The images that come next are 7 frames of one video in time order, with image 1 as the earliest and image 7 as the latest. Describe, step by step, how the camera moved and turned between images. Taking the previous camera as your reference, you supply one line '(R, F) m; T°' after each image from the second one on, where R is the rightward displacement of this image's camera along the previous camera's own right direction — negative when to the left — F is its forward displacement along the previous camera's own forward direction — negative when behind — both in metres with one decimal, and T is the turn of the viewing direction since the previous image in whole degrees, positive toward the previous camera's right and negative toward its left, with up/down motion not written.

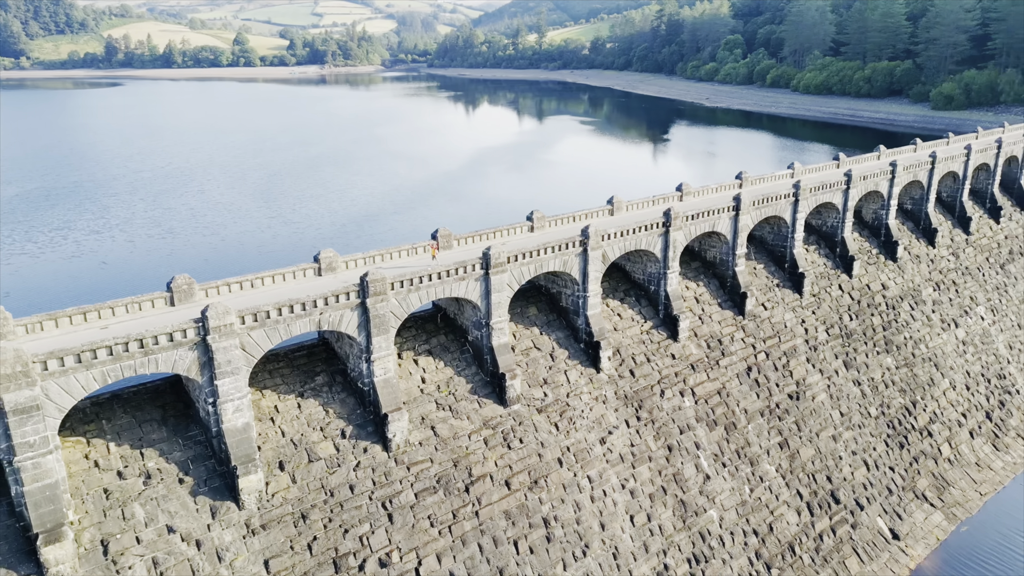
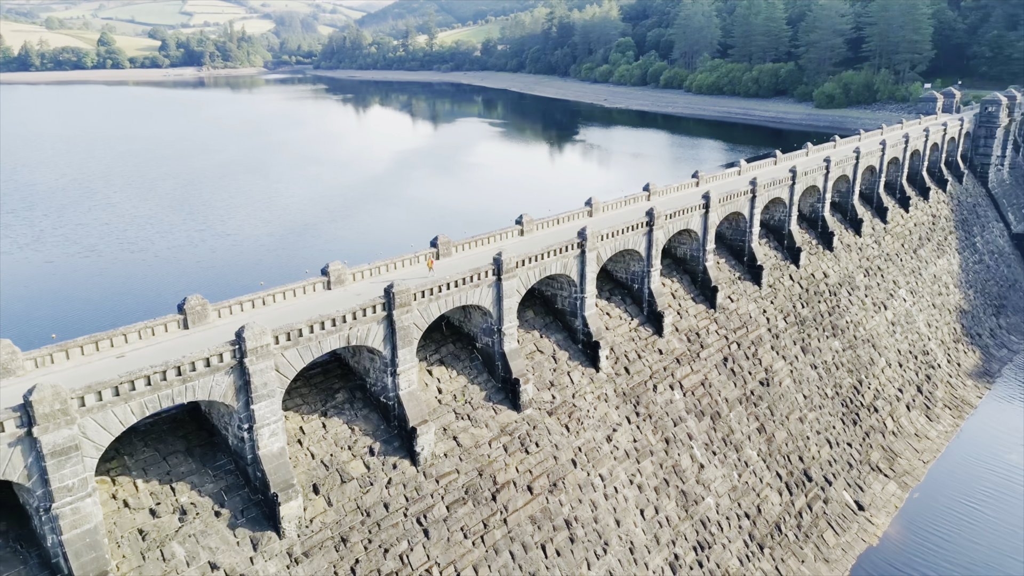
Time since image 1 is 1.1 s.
(-3.9, +0.3) m; +8°
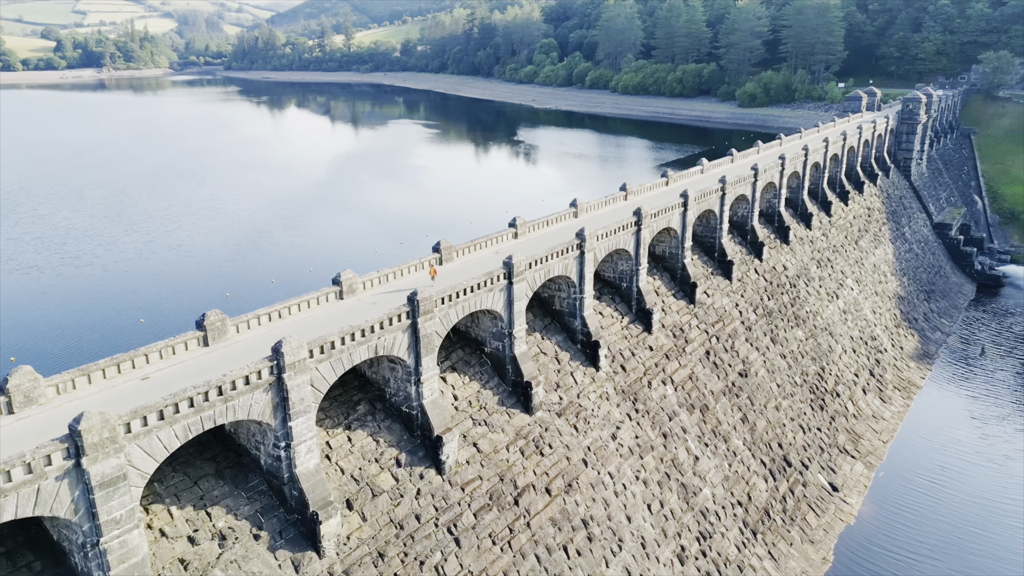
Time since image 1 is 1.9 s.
(-2.9, +0.2) m; +6°
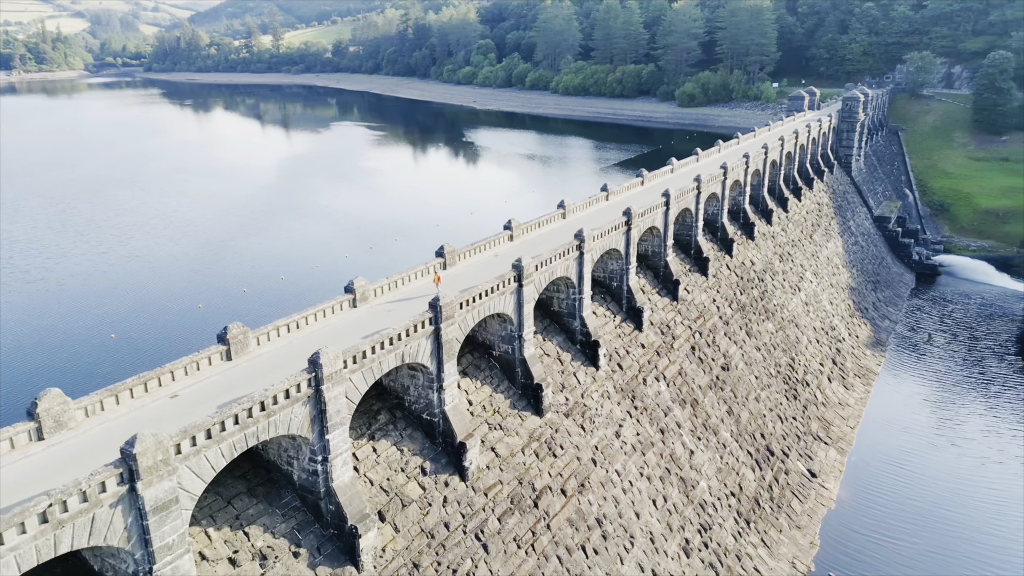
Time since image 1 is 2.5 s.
(-2.5, +0.1) m; +5°
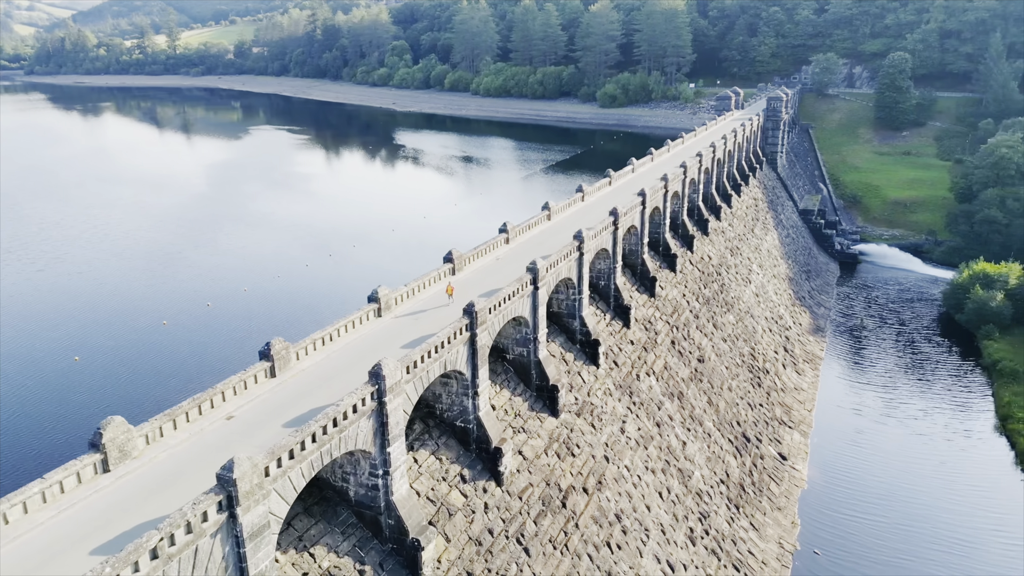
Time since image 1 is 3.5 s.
(-3.4, +0.1) m; +7°
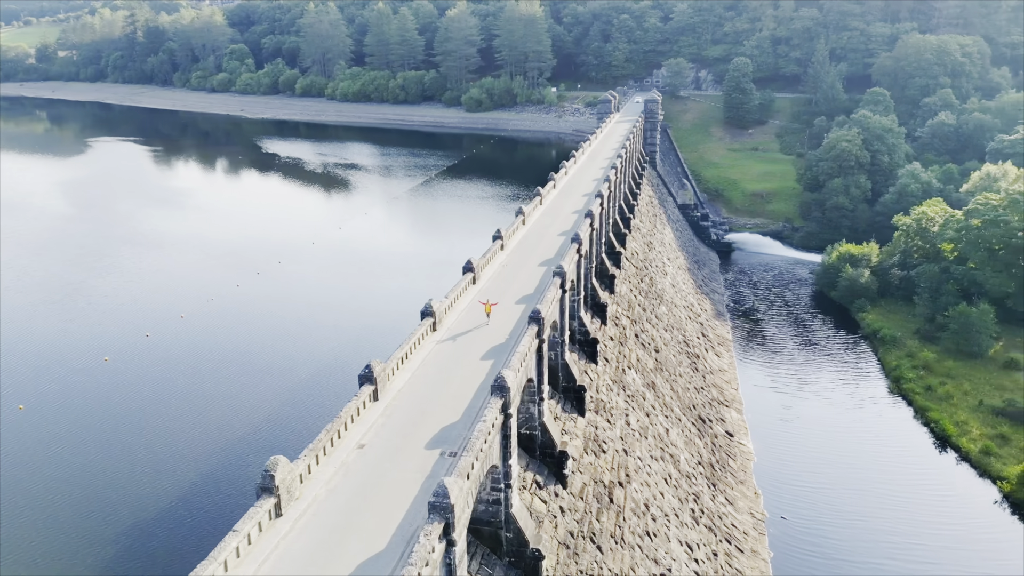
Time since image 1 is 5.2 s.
(-6.2, +0.4) m; +12°
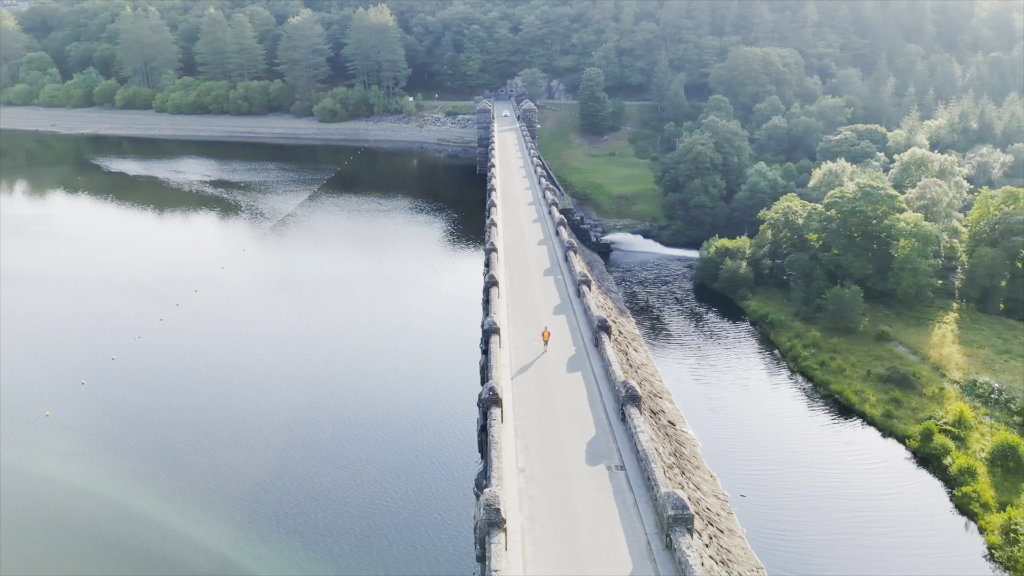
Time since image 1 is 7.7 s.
(-6.5, +0.7) m; +13°
